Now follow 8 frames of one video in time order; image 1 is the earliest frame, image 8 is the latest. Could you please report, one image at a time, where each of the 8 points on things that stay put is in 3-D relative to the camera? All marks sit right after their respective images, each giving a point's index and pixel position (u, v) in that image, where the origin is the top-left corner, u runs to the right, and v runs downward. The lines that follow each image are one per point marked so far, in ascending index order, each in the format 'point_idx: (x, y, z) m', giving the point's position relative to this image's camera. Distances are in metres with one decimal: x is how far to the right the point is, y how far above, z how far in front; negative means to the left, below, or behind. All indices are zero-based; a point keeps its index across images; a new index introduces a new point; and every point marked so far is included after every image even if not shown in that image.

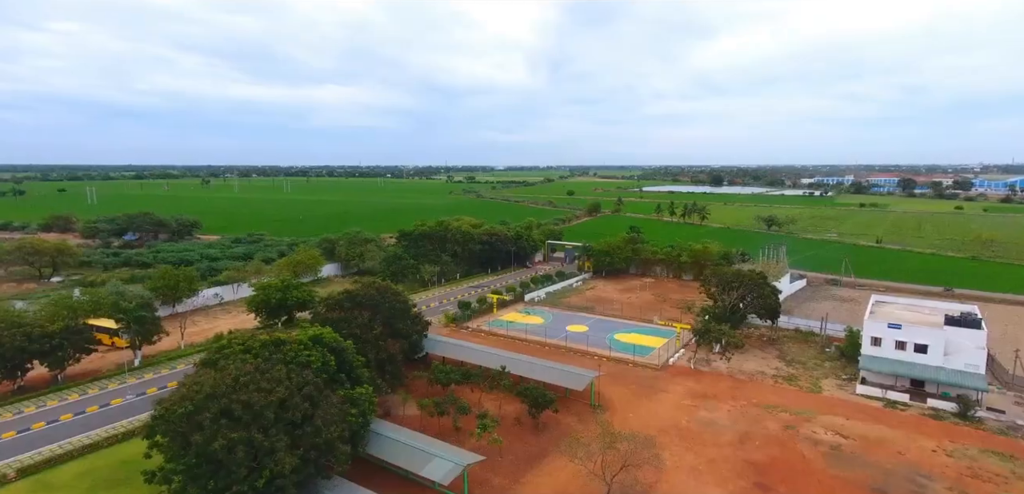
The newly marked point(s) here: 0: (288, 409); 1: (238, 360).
0: (-6.3, -4.6, +16.0) m
1: (-8.3, -3.5, +17.2) m
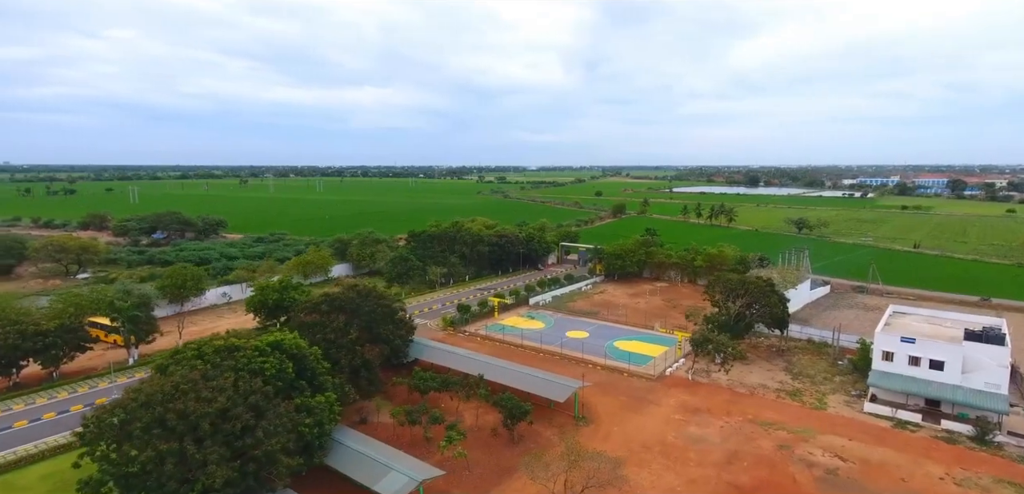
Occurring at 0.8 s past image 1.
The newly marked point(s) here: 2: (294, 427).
0: (-7.7, -4.8, +15.6) m
1: (-9.7, -3.6, +16.9) m
2: (-6.6, -5.5, +17.3) m
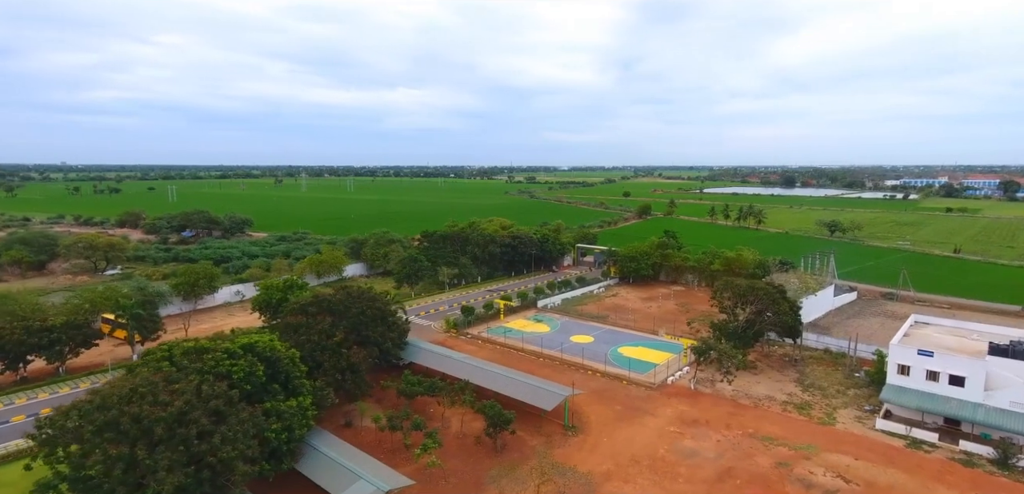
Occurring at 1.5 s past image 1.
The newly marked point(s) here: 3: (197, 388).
0: (-8.7, -4.8, +15.3) m
1: (-10.6, -3.6, +16.8) m
2: (-7.5, -5.5, +17.0) m
3: (-9.0, -4.1, +16.3) m
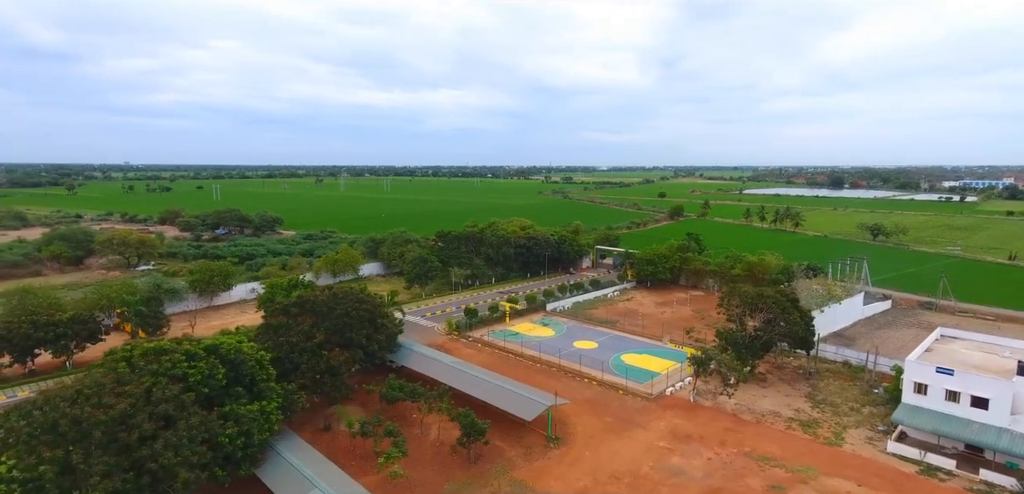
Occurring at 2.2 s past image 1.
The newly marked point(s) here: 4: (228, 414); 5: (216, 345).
0: (-10.1, -4.8, +15.1) m
1: (-11.9, -3.6, +16.7) m
2: (-8.8, -5.6, +16.7) m
3: (-10.3, -4.1, +16.1) m
4: (-8.8, -5.2, +17.7) m
5: (-9.9, -3.3, +19.1) m
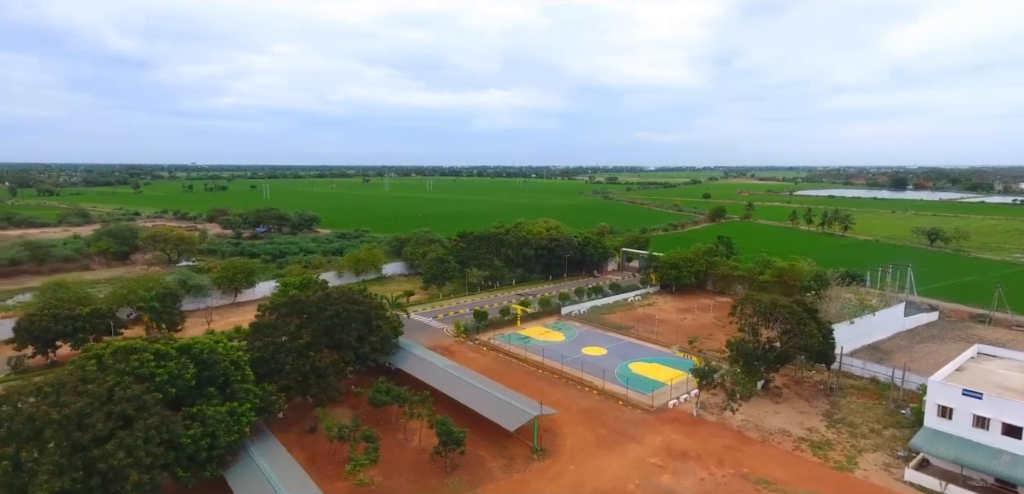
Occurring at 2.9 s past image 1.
0: (-11.3, -4.8, +15.2) m
1: (-12.9, -3.5, +16.9) m
2: (-9.9, -5.5, +16.6) m
3: (-11.4, -4.0, +16.1) m
4: (-9.8, -5.2, +17.6) m
5: (-10.7, -3.3, +19.1) m
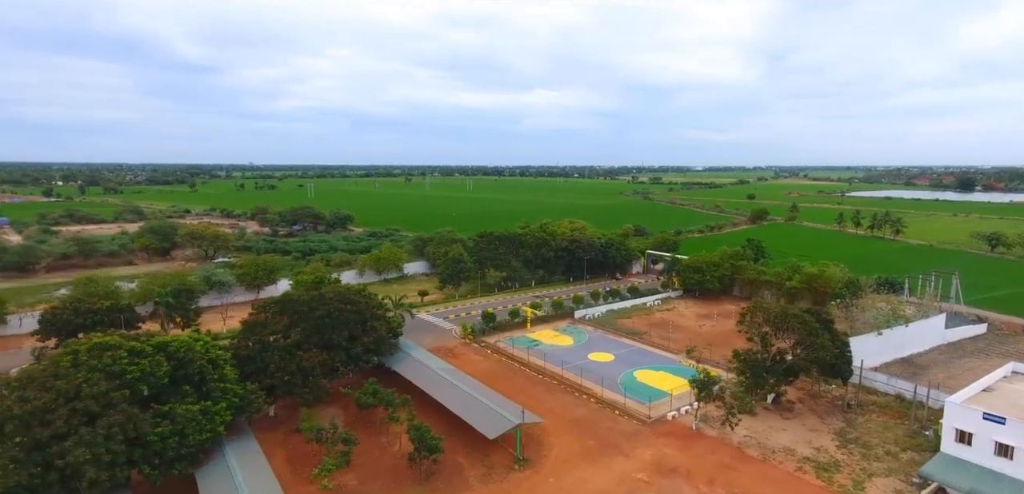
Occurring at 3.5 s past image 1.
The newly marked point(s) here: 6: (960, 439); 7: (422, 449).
0: (-12.5, -4.7, +15.4) m
1: (-13.9, -3.4, +17.3) m
2: (-10.9, -5.5, +16.7) m
3: (-12.5, -4.0, +16.4) m
4: (-10.8, -5.1, +17.8) m
5: (-11.6, -3.2, +19.3) m
6: (+14.6, -6.2, +18.7) m
7: (-3.1, -6.9, +19.7) m
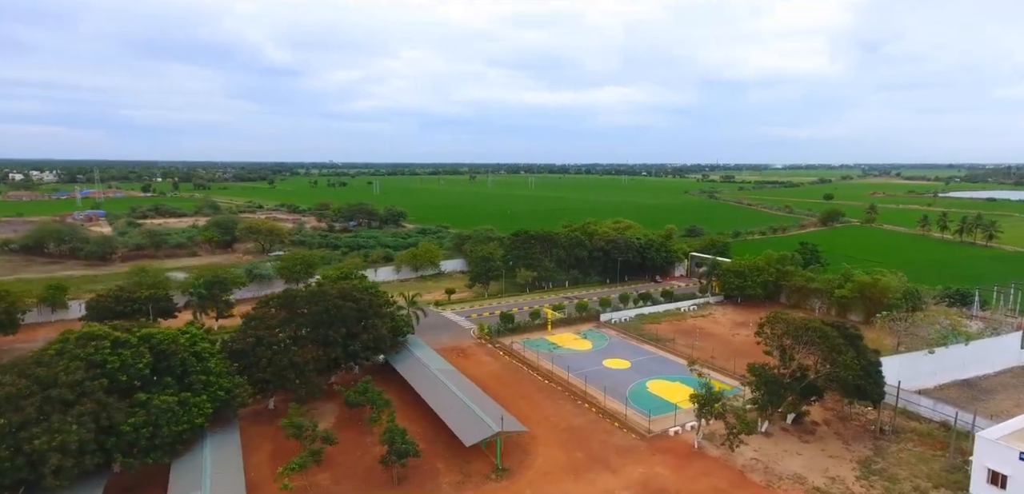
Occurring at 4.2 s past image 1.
0: (-13.8, -4.5, +16.1) m
1: (-15.0, -3.2, +18.1) m
2: (-12.1, -5.3, +17.3) m
3: (-13.7, -3.7, +17.1) m
4: (-11.8, -4.9, +18.2) m
5: (-12.4, -3.0, +19.9) m
6: (+13.4, -6.5, +16.0) m
7: (-4.0, -6.9, +19.2) m
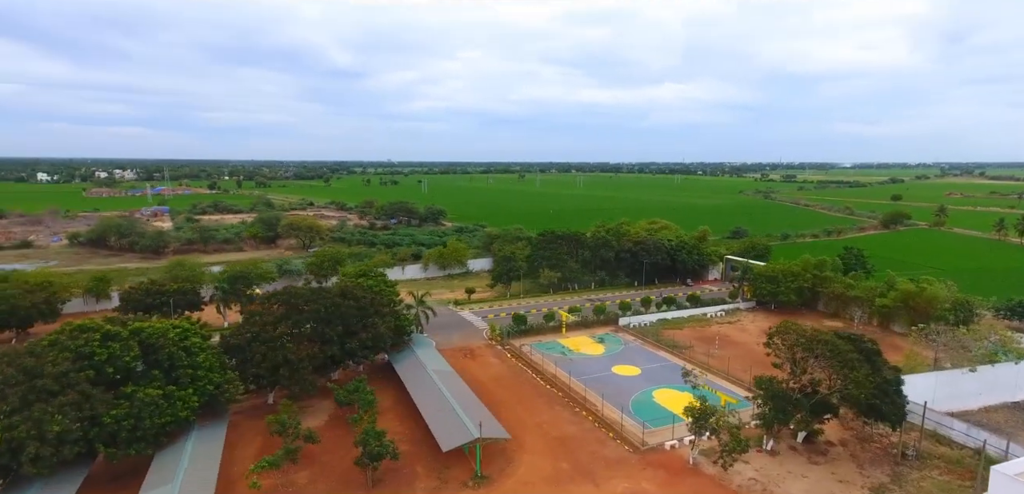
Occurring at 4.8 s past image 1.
0: (-14.8, -4.3, +16.8) m
1: (-15.8, -3.0, +18.9) m
2: (-13.0, -5.2, +17.8) m
3: (-14.6, -3.6, +17.7) m
4: (-12.7, -4.8, +18.7) m
5: (-13.0, -2.8, +20.4) m
6: (+12.3, -6.7, +14.0) m
7: (-4.8, -6.8, +18.9) m
